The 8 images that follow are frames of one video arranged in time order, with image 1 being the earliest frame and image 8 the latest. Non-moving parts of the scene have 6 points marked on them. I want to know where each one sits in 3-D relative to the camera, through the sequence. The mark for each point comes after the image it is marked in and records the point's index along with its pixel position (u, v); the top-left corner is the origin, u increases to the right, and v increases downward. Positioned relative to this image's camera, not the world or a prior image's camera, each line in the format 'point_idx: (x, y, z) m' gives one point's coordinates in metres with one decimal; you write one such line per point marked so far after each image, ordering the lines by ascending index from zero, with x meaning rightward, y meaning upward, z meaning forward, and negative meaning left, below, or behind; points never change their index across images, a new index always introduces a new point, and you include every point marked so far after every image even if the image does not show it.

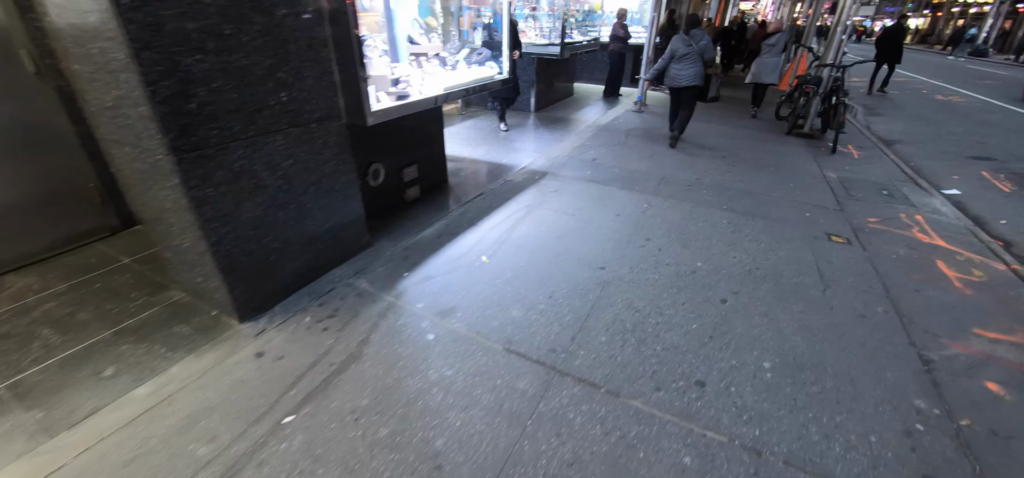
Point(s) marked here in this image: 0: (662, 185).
0: (+1.8, +0.7, +4.7) m
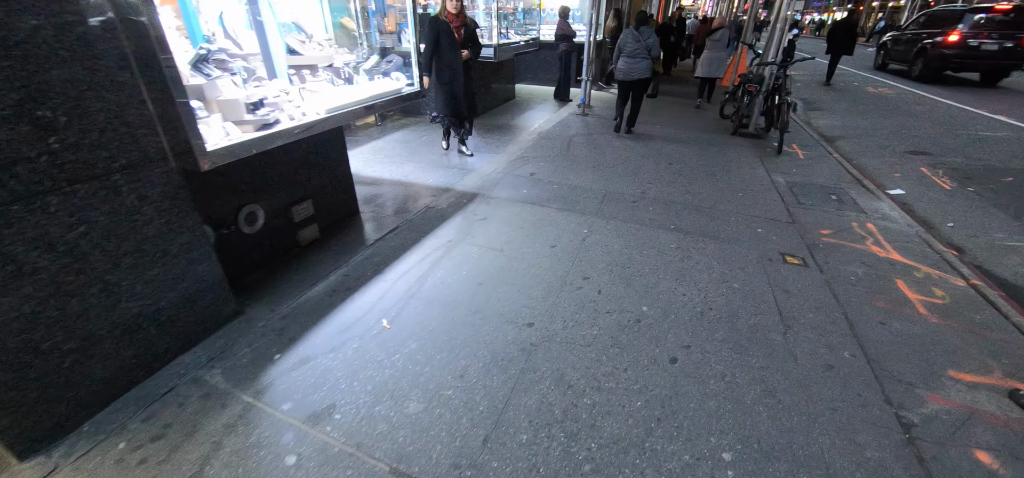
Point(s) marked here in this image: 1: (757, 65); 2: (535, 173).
0: (+1.0, +0.4, +4.3) m
1: (+4.0, +2.8, +6.5) m
2: (+0.3, +0.8, +5.0) m
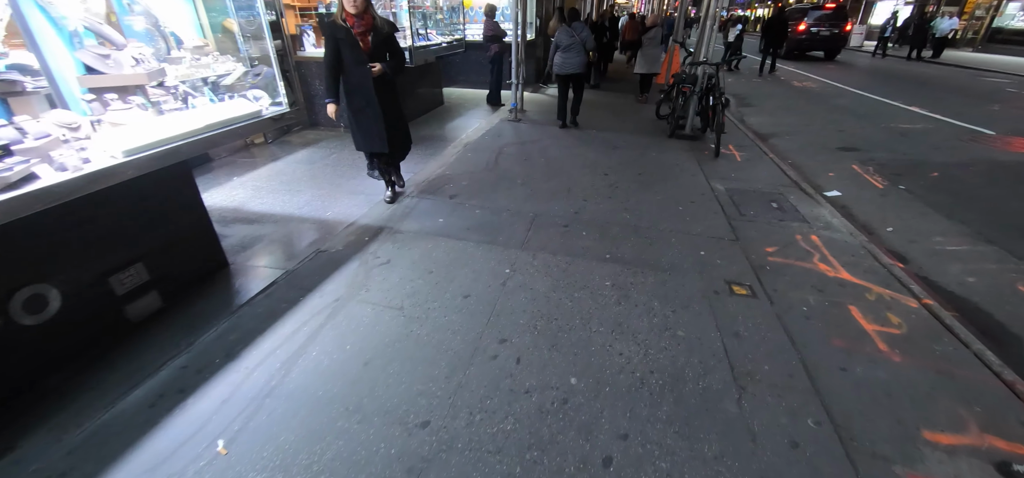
0: (+0.2, +0.1, +3.7) m
1: (+2.8, +2.7, +6.2) m
2: (-0.6, +0.5, +4.3) m
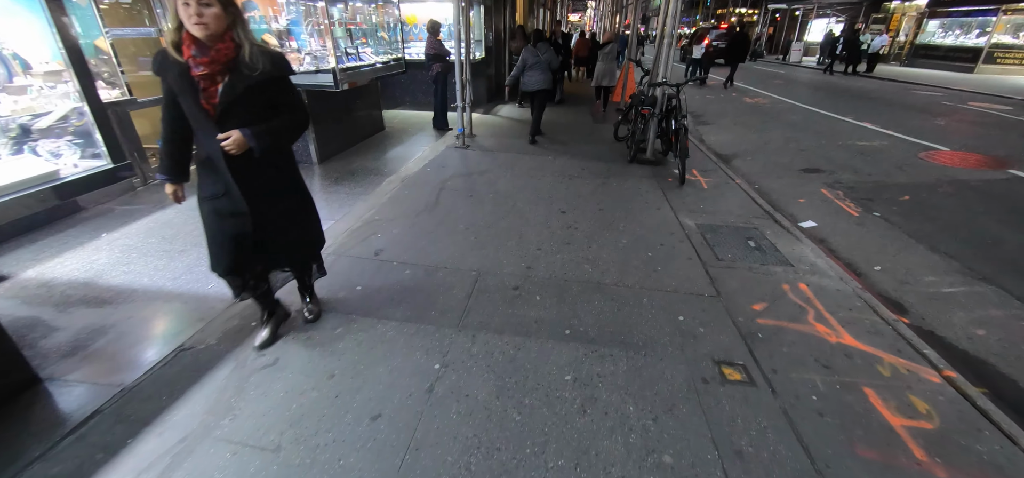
0: (-0.3, -0.4, +3.0) m
1: (+2.0, +2.2, +5.7) m
2: (-1.1, -0.1, +3.6) m
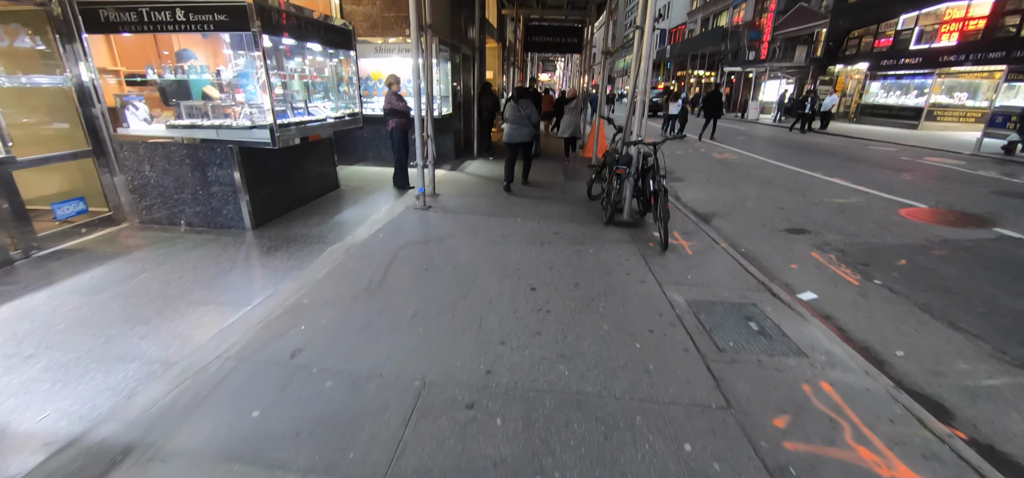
0: (-0.5, -1.0, +2.2) m
1: (+1.5, +1.3, +5.4) m
2: (-1.4, -0.7, +2.8) m
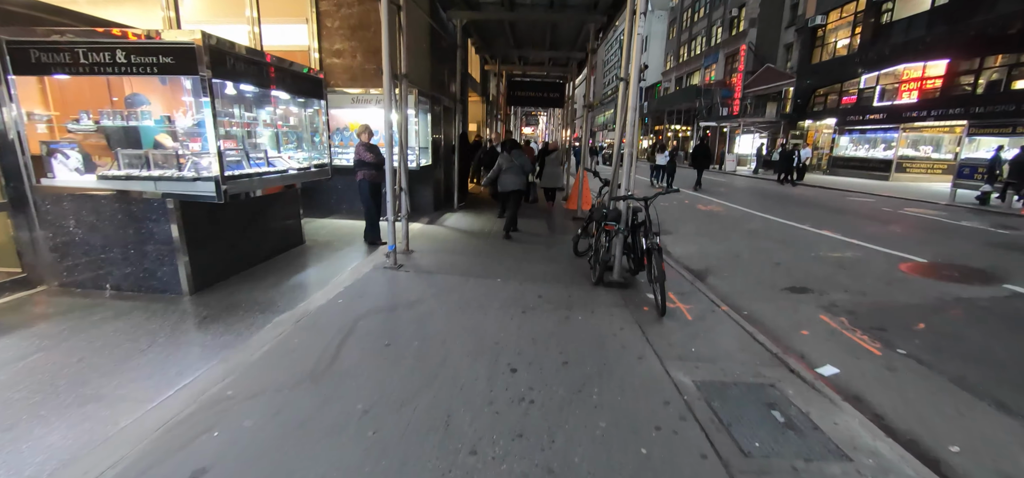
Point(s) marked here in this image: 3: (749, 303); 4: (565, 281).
0: (-0.7, -1.4, +1.6) m
1: (+1.2, +0.5, +5.1) m
2: (-1.6, -1.2, +2.1) m
3: (+2.8, -0.8, +4.7) m
4: (+0.7, -0.5, +4.9) m
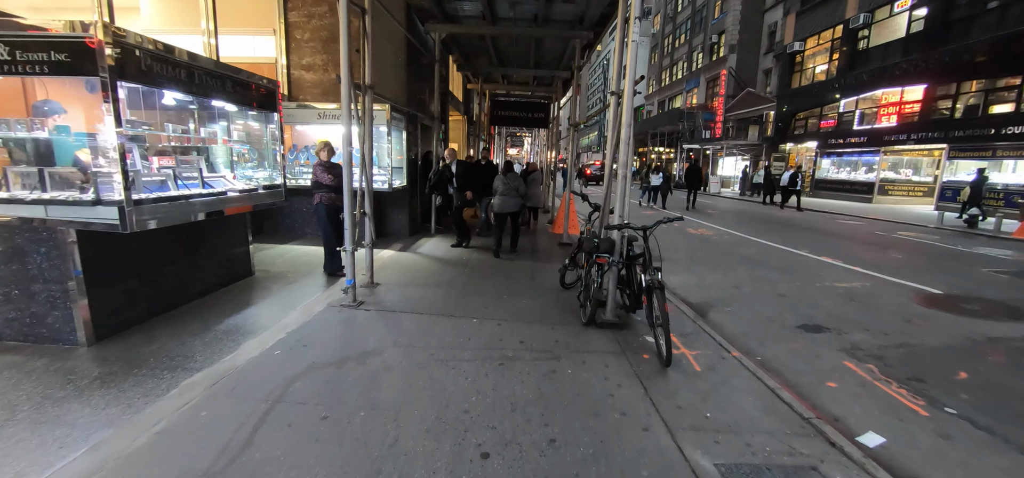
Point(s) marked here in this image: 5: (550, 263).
0: (-0.8, -1.5, +0.8) m
1: (+1.0, +0.2, +4.5) m
2: (-1.7, -1.4, +1.3) m
3: (+2.6, -1.1, +4.1) m
4: (+0.4, -0.9, +4.2) m
5: (+0.6, -0.4, +6.8) m
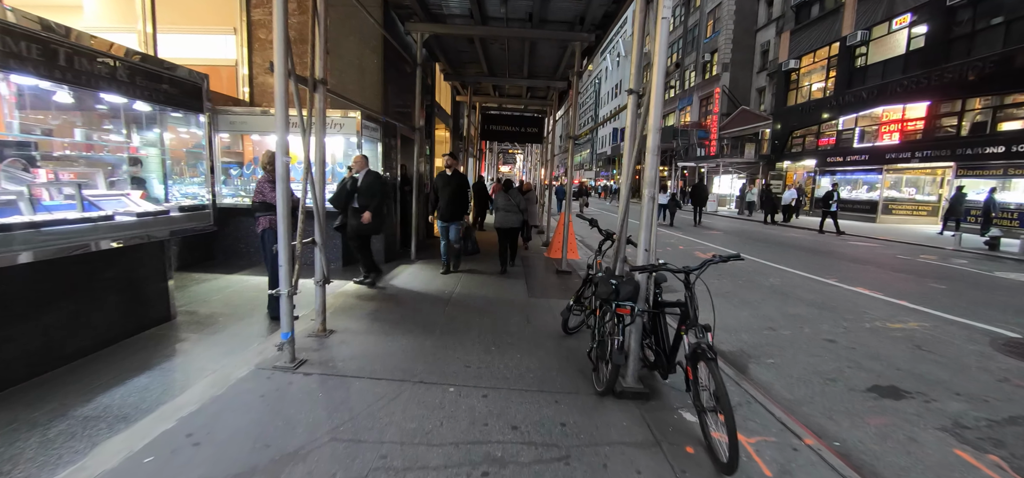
0: (-0.8, -1.7, -0.3) m
1: (+0.9, -0.1, +3.5) m
2: (-1.7, -1.6, +0.2) m
3: (+2.5, -1.4, +3.1) m
4: (+0.3, -1.2, +3.2) m
5: (+0.5, -0.8, +5.7) m
